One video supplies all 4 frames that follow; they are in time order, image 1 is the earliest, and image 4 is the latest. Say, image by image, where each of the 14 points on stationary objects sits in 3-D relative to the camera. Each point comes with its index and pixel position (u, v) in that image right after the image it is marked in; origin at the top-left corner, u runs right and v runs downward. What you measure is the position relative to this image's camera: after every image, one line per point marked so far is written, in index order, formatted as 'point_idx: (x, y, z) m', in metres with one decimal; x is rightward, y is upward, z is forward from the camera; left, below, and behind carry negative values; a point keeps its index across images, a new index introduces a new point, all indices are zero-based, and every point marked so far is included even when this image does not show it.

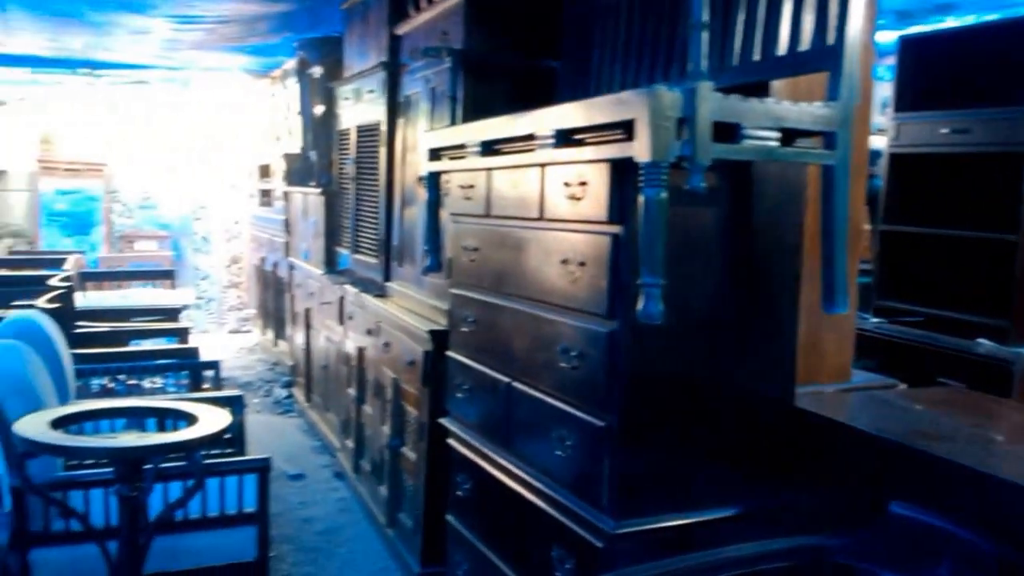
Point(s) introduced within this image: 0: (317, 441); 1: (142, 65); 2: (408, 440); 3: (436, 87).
0: (-0.9, -0.7, +4.2) m
1: (-2.0, +1.2, +5.0) m
2: (-0.3, -0.5, +2.9) m
3: (-0.2, +0.6, +2.9) m
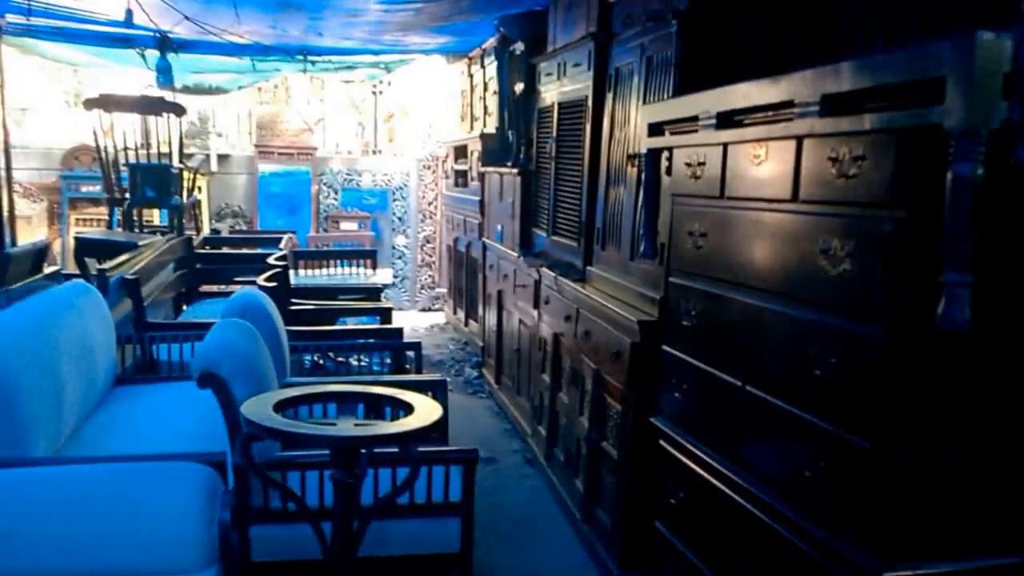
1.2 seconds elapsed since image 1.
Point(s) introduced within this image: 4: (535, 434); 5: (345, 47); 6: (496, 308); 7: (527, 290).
0: (0.0, -0.6, +4.1) m
1: (-0.9, +1.3, +5.1) m
2: (+0.3, -0.4, +2.8) m
3: (+0.4, +0.7, +2.6) m
4: (+0.1, -0.6, +3.7) m
5: (-0.9, +1.4, +5.2) m
6: (-0.1, -0.1, +4.5) m
7: (+0.1, 0.0, +3.8) m
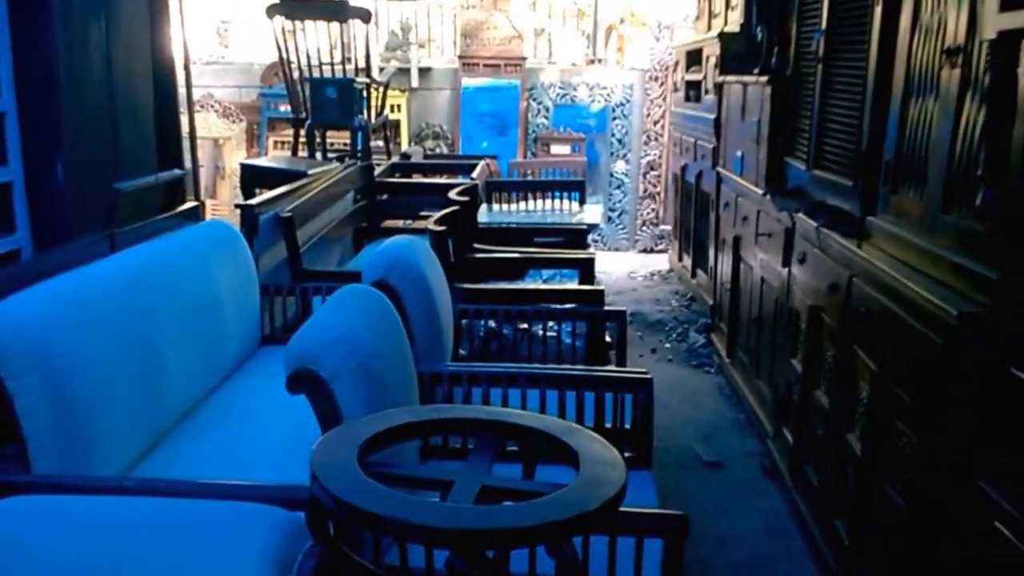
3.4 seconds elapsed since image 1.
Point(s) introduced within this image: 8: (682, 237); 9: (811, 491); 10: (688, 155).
0: (+0.8, -0.4, +3.3) m
1: (+0.2, +1.7, +4.3) m
2: (+0.8, -0.4, +1.9) m
3: (+0.9, +0.7, +1.6) m
4: (+0.8, -0.4, +2.8) m
5: (+0.2, +1.7, +4.3) m
6: (+0.9, +0.1, +3.6) m
7: (+0.8, +0.2, +2.9) m
8: (+0.9, +0.3, +4.8) m
9: (+0.8, -0.5, +2.4) m
10: (+0.9, +0.7, +4.5) m
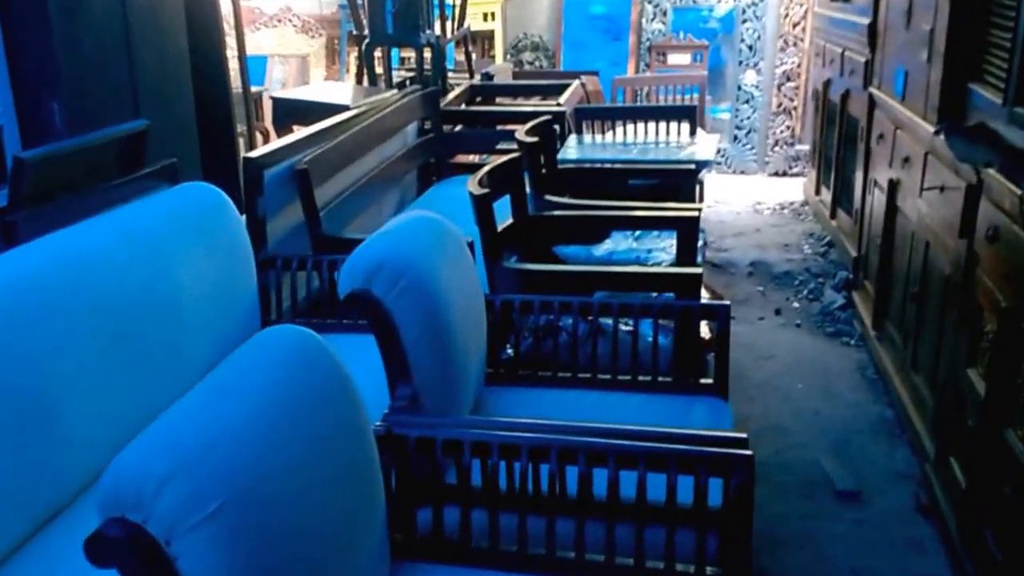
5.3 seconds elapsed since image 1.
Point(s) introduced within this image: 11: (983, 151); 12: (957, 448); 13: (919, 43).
0: (+1.1, -0.3, +2.5) m
1: (+0.6, +1.9, +3.4) m
2: (+0.8, -0.4, +1.2) m
3: (+0.9, +0.6, +0.8) m
4: (+1.0, -0.4, +2.1) m
5: (+0.6, +1.9, +3.4) m
6: (+1.2, +0.2, +2.8) m
7: (+1.0, +0.2, +2.1) m
8: (+1.4, +0.5, +3.9) m
9: (+0.9, -0.5, +1.7) m
10: (+1.3, +0.9, +3.6) m
11: (+1.0, +0.3, +2.0) m
12: (+1.0, -0.3, +2.0) m
13: (+1.1, +0.7, +2.5) m
